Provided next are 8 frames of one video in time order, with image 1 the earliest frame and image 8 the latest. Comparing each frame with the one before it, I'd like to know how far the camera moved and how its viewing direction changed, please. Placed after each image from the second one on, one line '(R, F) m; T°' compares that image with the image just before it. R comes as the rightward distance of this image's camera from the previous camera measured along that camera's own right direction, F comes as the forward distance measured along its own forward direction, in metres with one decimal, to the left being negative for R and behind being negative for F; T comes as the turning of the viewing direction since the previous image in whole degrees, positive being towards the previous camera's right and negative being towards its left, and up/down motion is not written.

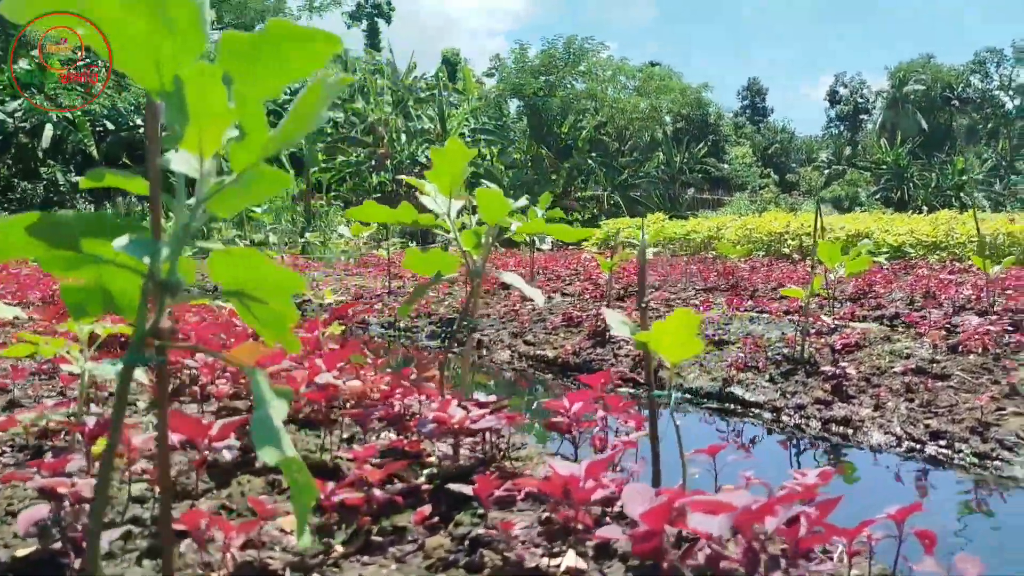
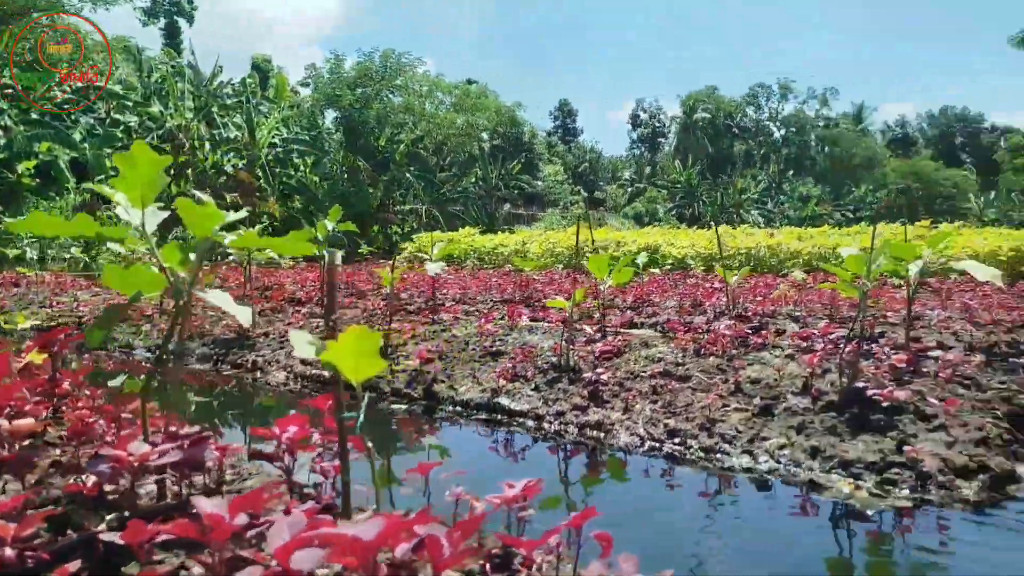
(+0.2, 0.0) m; +14°
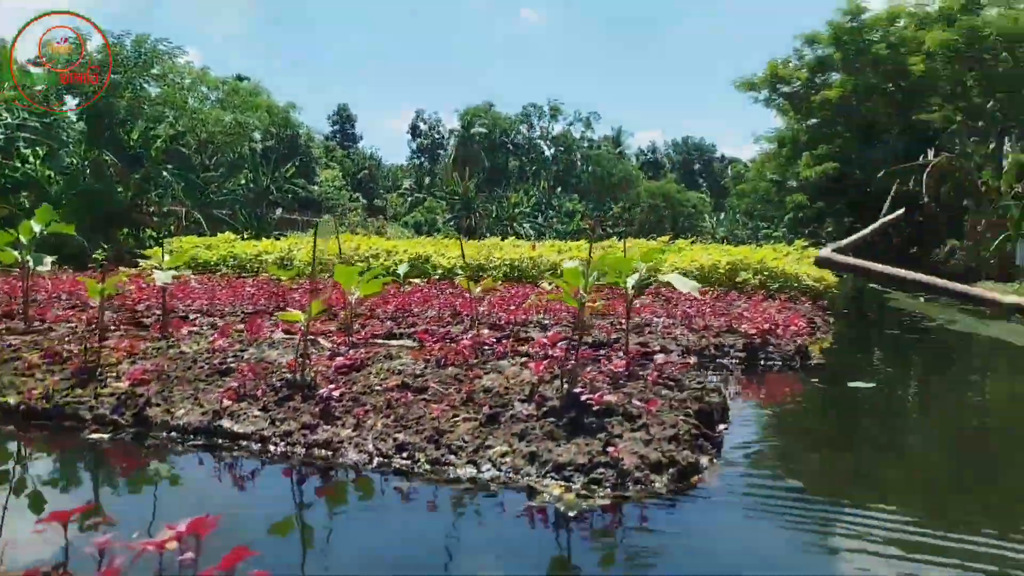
(+0.2, 0.0) m; +17°
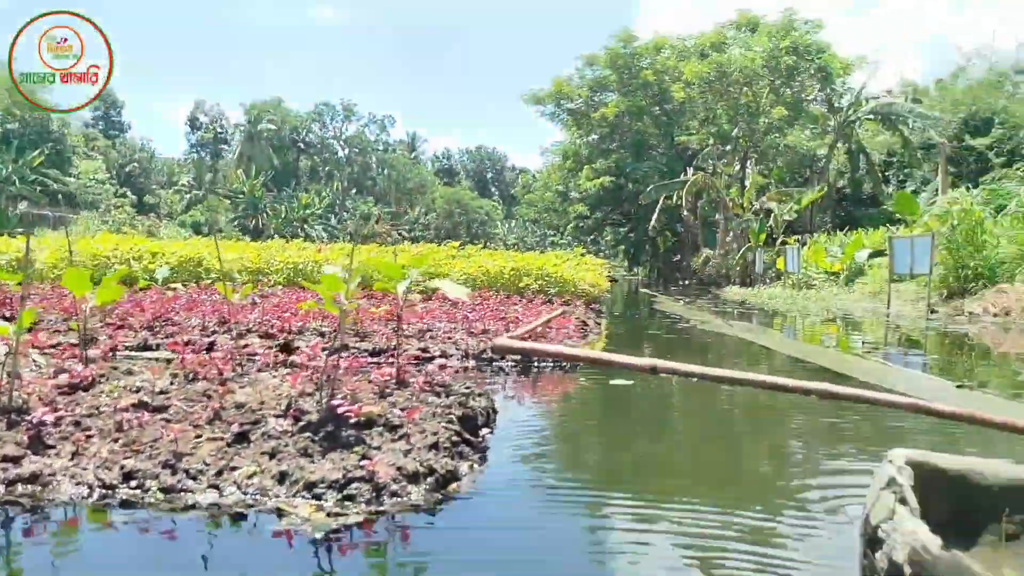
(+0.1, 0.0) m; +16°
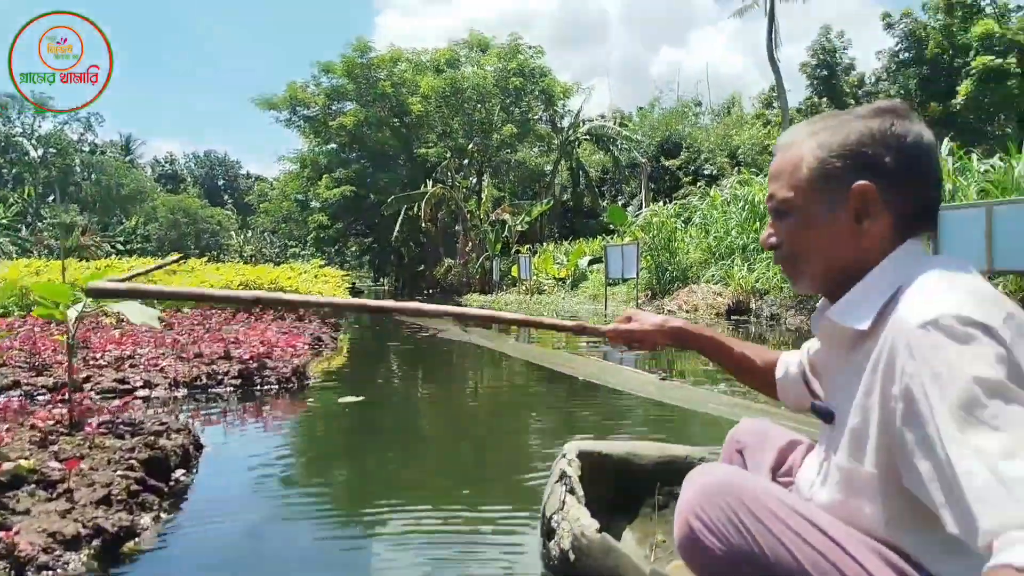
(+0.1, +0.1) m; +20°
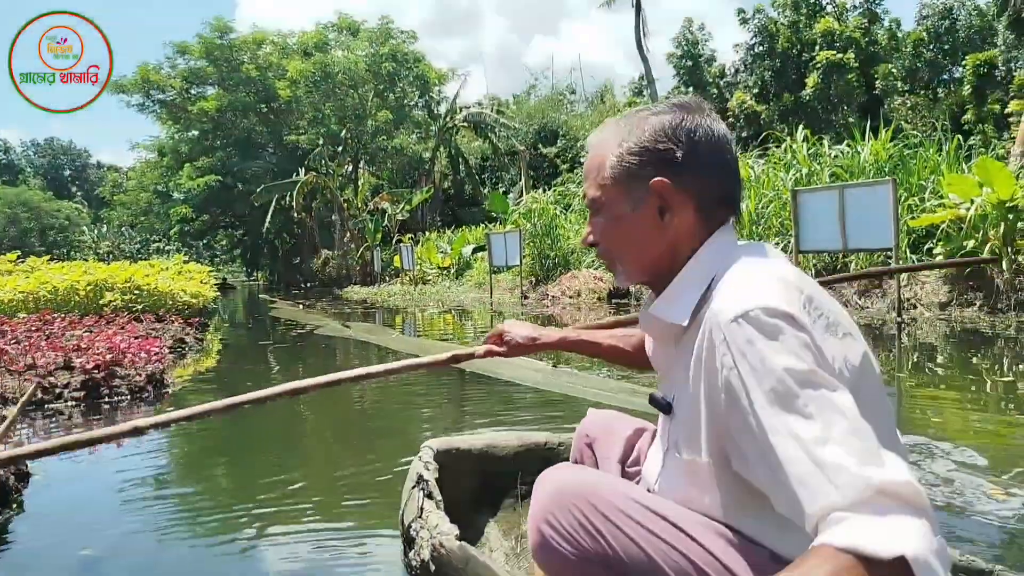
(0.0, +0.2) m; +9°
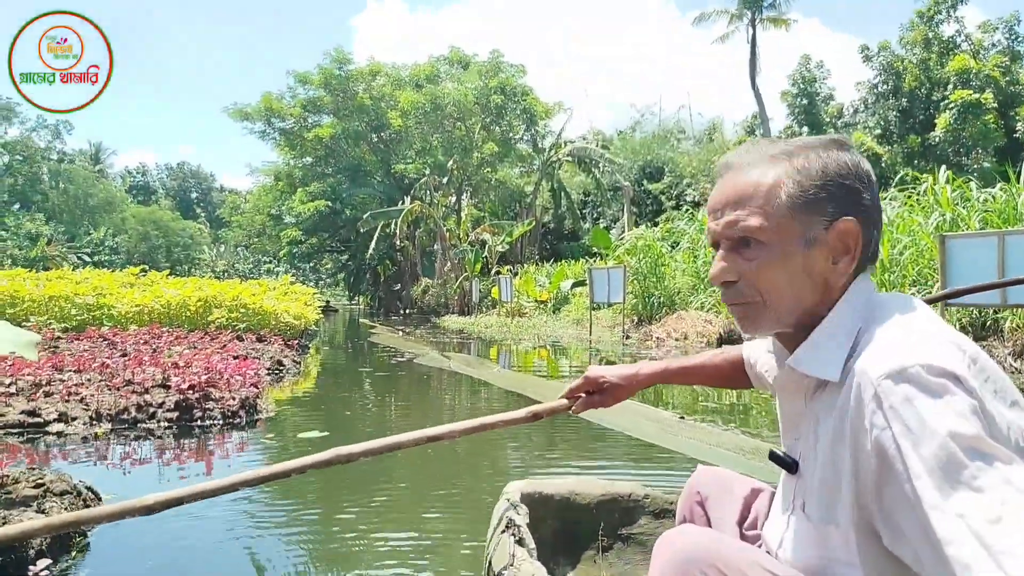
(-0.2, +0.4) m; -8°
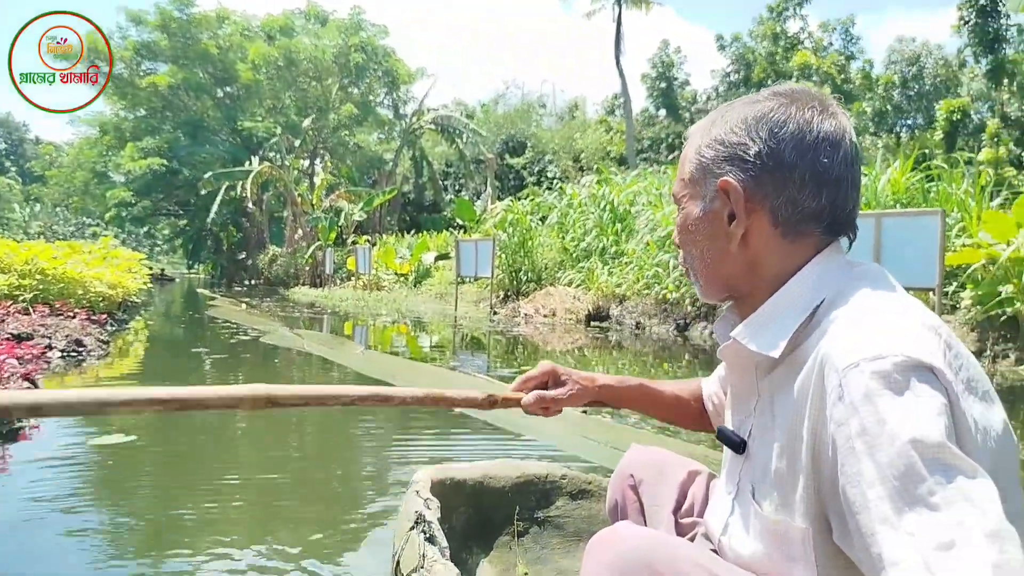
(-0.1, +0.8) m; +11°
